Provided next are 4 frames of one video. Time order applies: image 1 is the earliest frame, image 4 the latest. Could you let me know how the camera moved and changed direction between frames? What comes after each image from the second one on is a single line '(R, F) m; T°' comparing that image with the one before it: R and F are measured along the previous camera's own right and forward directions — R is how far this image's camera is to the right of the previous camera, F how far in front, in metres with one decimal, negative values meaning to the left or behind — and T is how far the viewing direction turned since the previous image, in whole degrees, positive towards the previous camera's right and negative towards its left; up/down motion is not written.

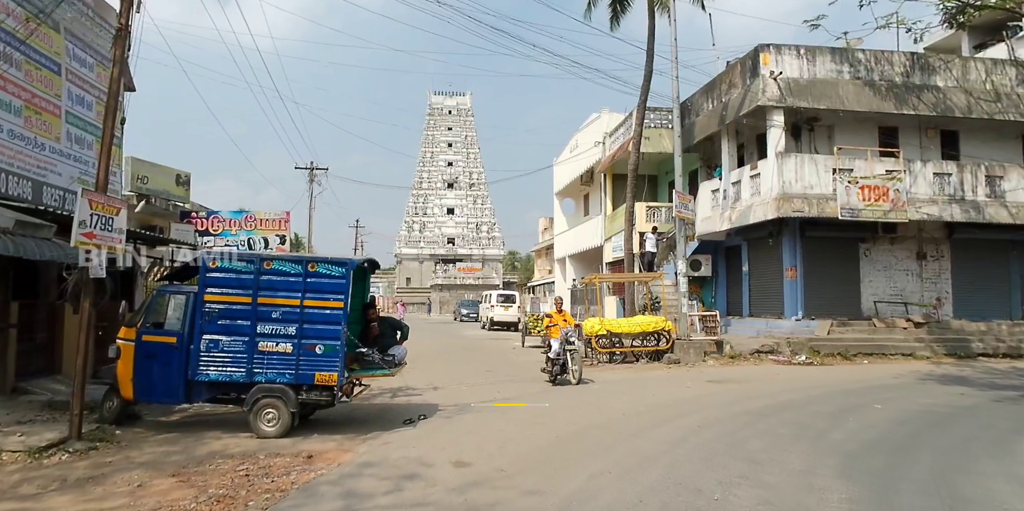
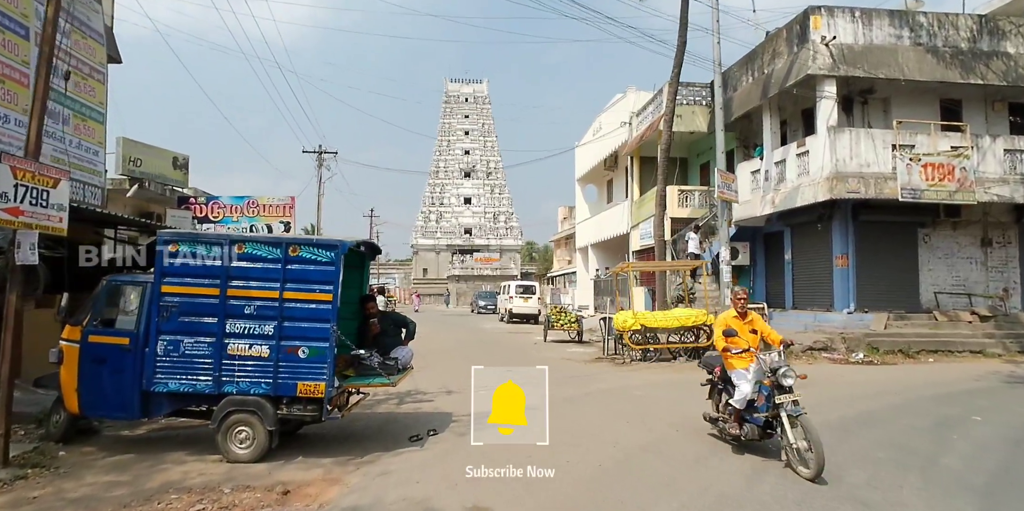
(-0.1, +1.4) m; -2°
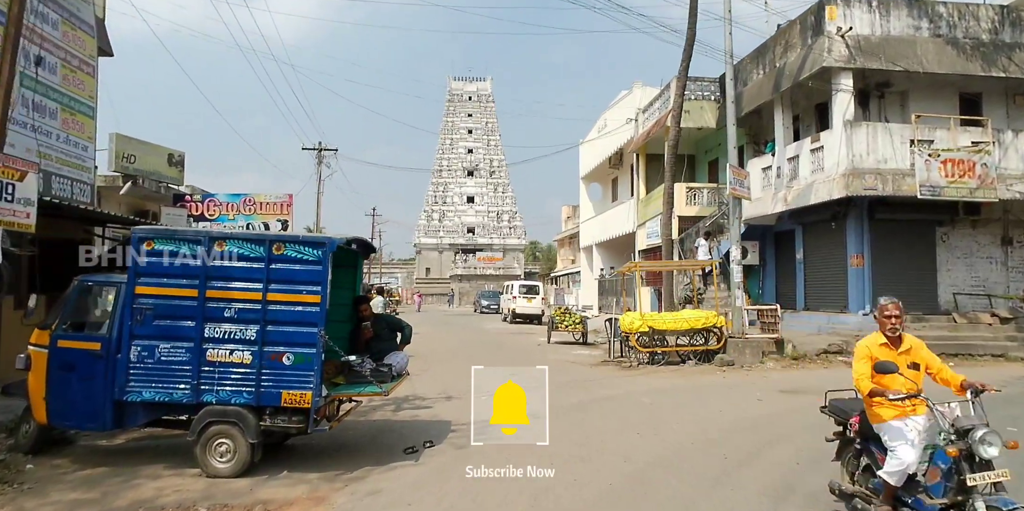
(0.0, +0.5) m; 0°
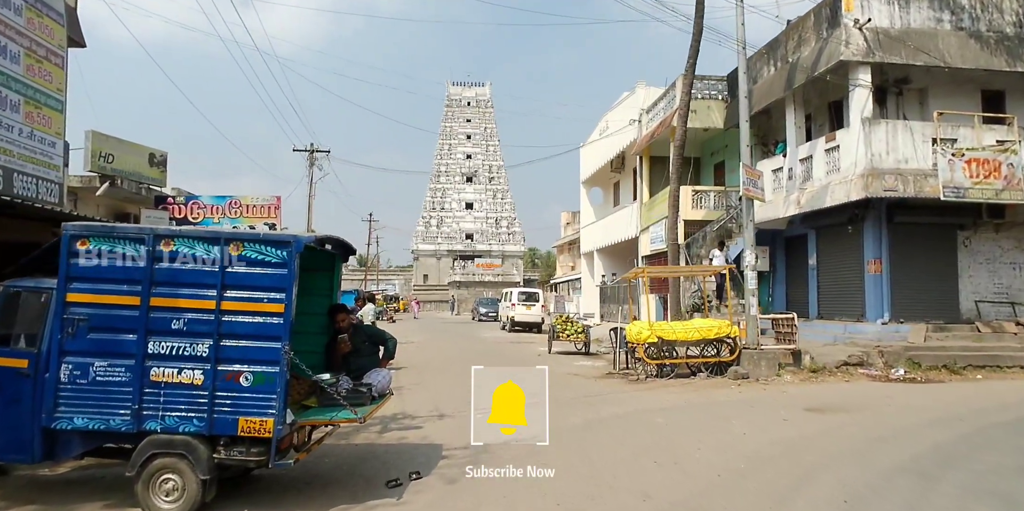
(0.0, +0.8) m; 0°
